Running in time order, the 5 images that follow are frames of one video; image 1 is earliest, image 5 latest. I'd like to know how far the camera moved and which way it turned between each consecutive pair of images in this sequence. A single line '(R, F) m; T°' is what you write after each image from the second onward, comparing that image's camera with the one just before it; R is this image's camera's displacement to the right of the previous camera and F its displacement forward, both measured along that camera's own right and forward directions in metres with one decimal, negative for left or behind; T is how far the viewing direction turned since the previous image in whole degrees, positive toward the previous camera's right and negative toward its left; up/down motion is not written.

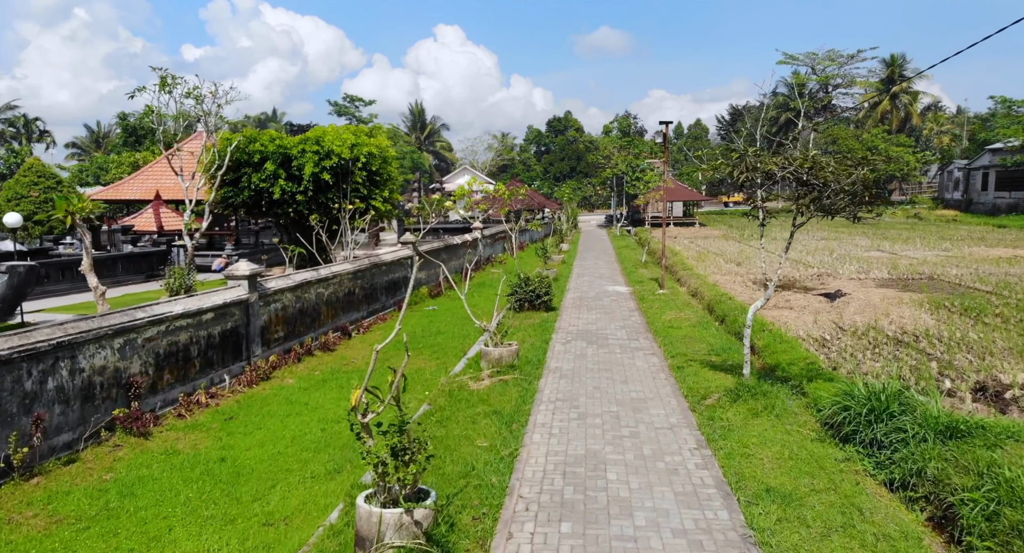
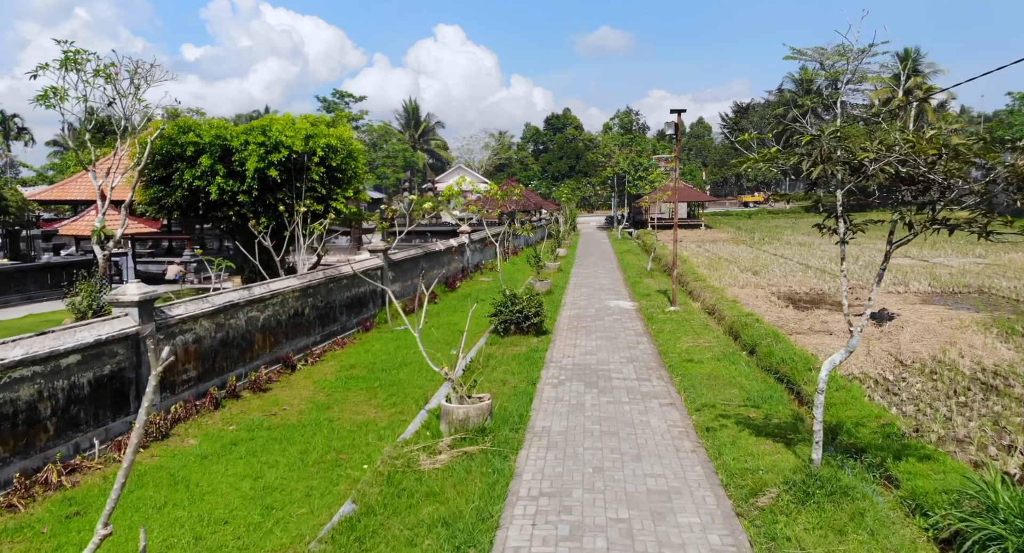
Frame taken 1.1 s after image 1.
(+0.3, +2.3) m; 0°
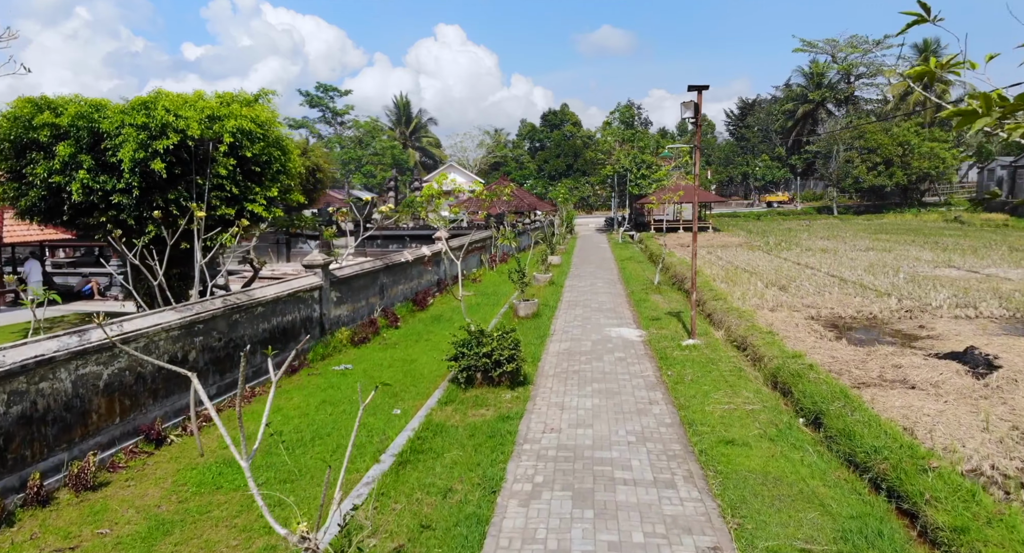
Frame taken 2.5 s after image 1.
(+0.4, +3.0) m; 0°
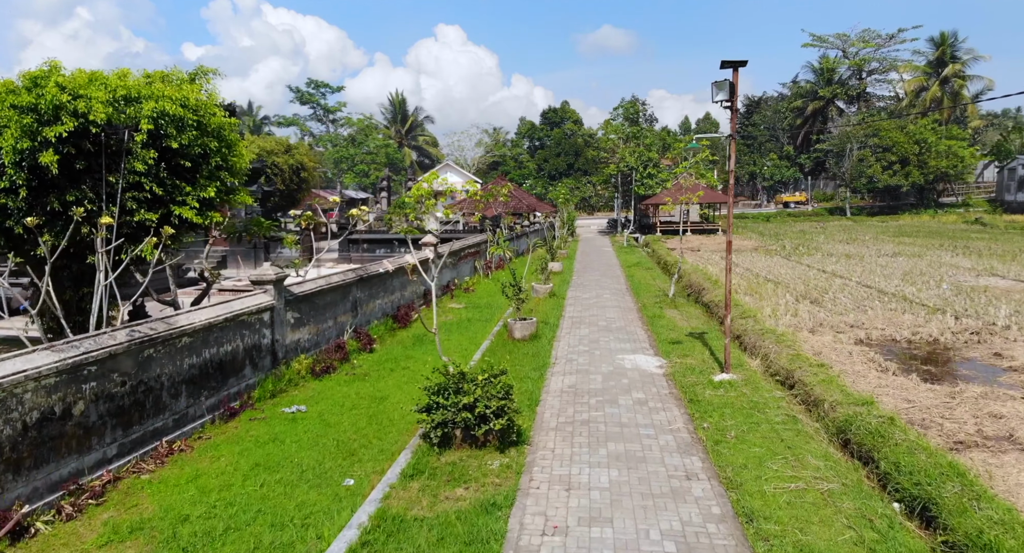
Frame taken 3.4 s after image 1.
(+0.1, +1.9) m; 0°
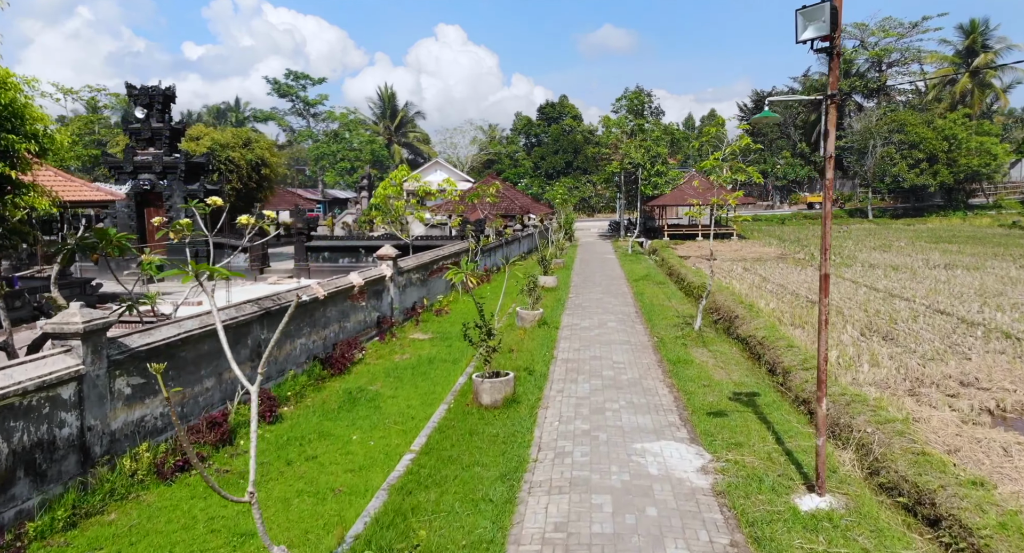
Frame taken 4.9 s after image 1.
(+0.4, +3.3) m; 0°
